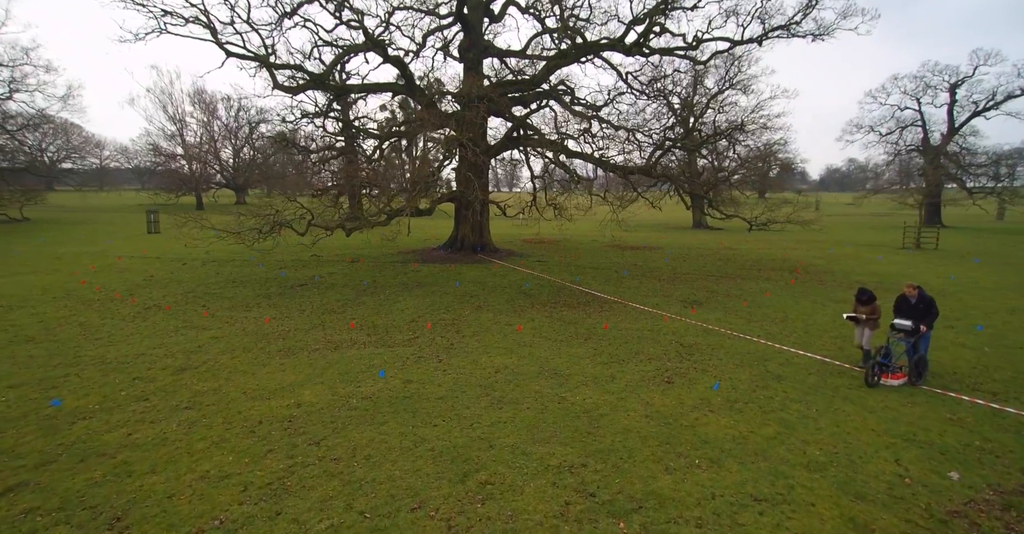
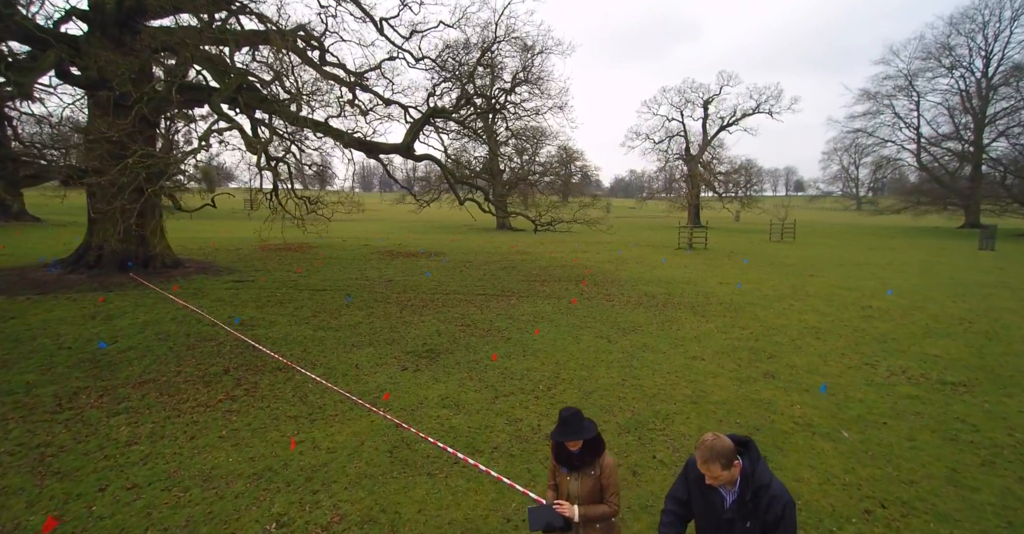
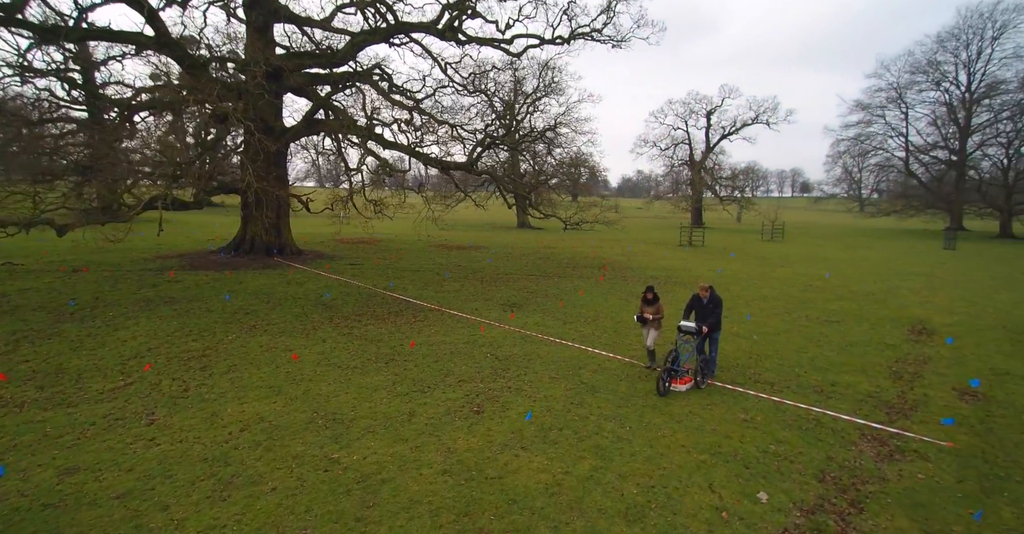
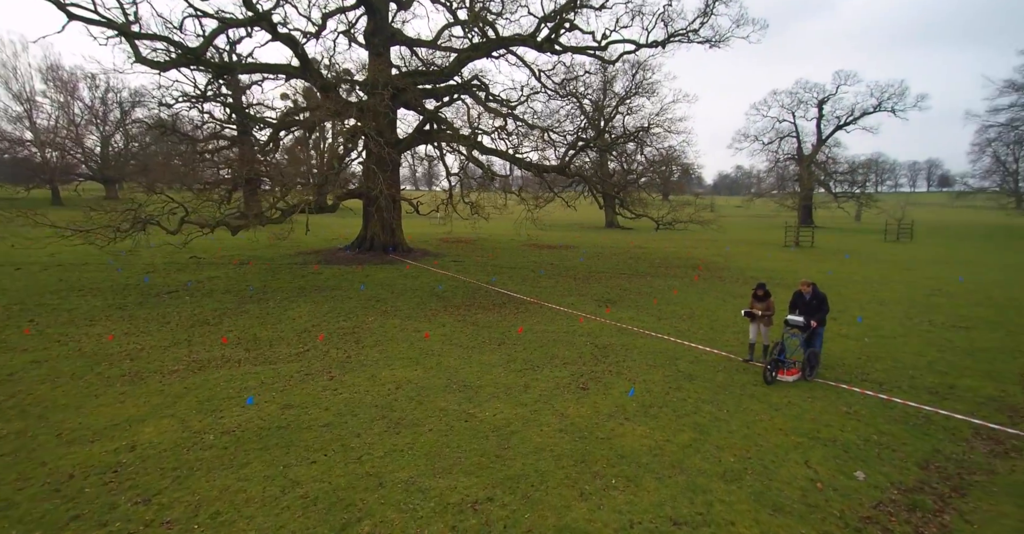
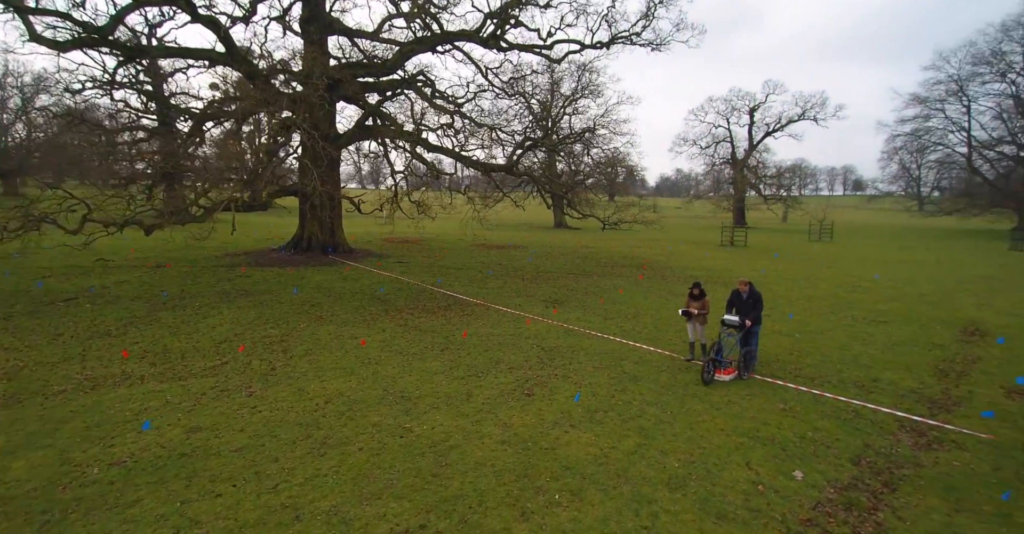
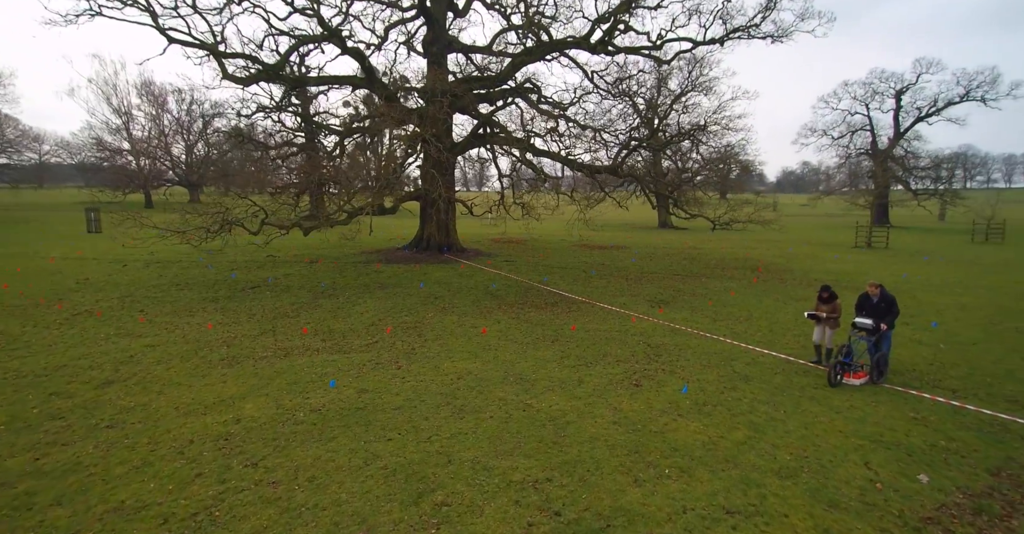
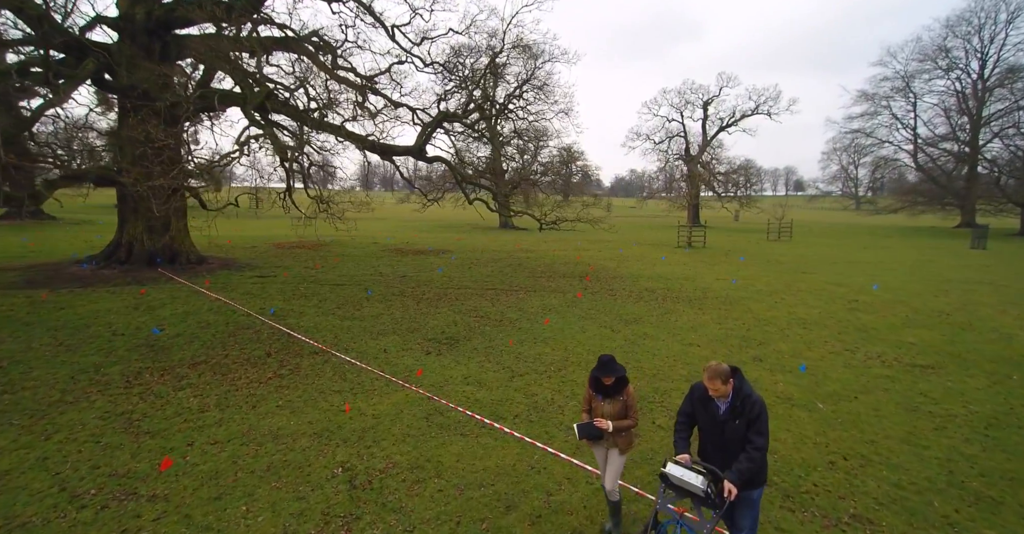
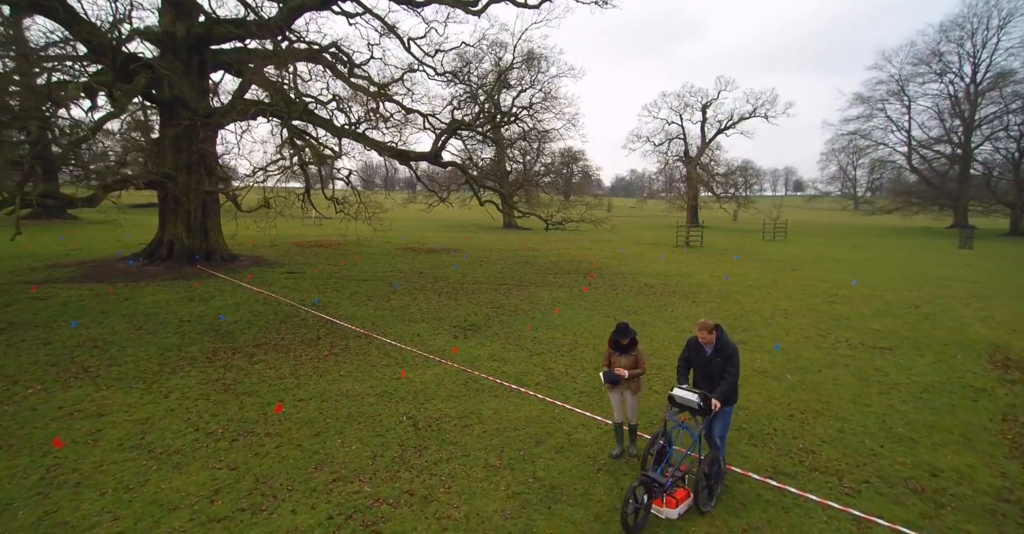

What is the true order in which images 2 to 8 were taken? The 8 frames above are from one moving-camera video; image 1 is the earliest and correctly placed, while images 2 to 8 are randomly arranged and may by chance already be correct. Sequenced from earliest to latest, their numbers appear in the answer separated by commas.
6, 4, 5, 3, 8, 7, 2
